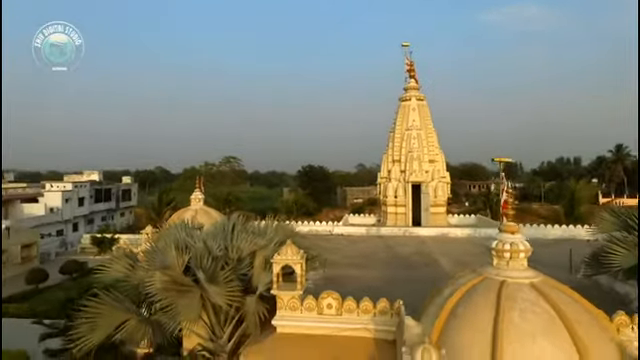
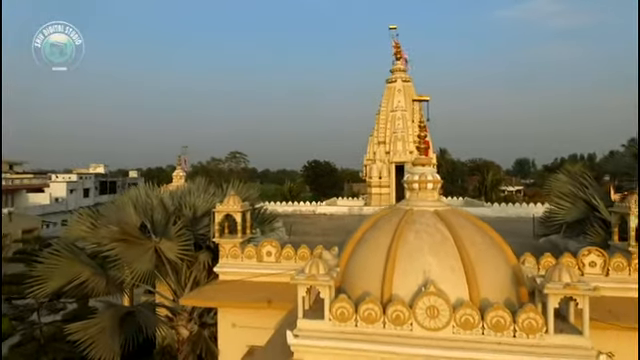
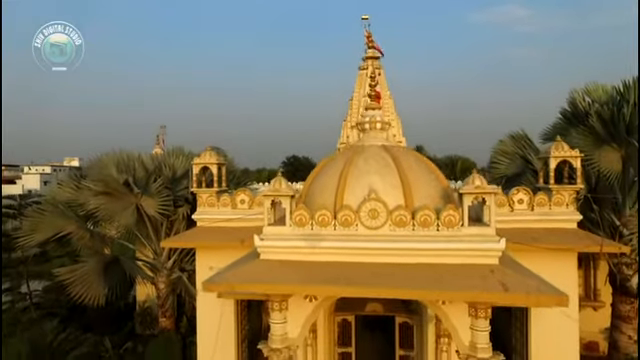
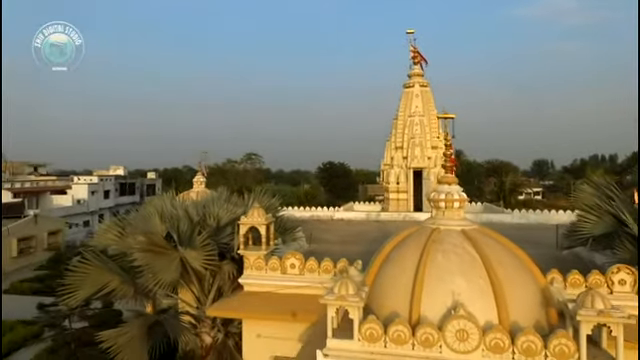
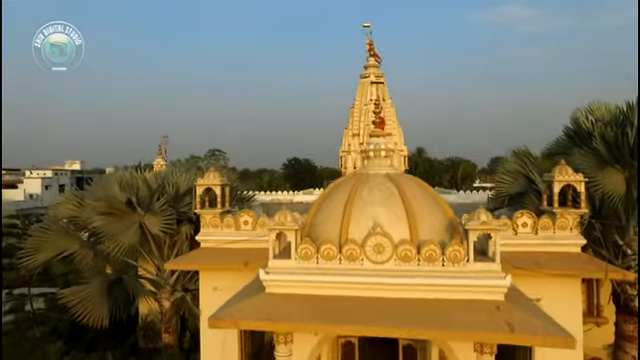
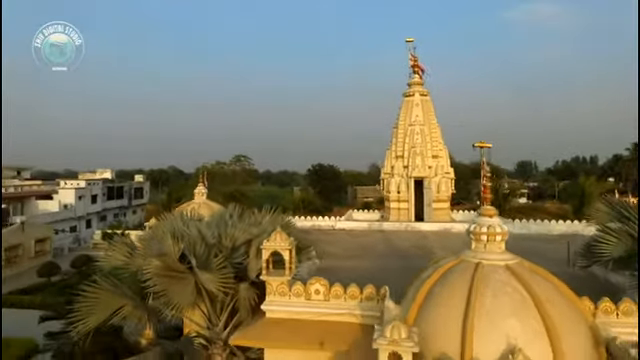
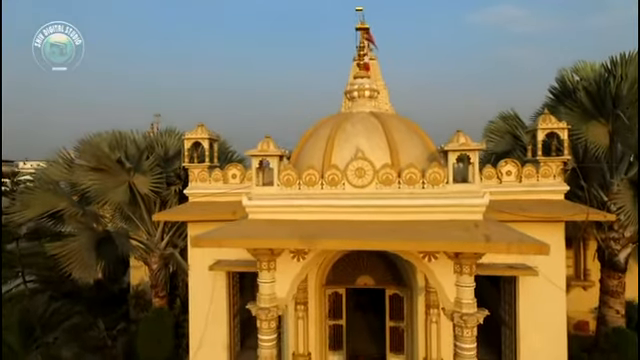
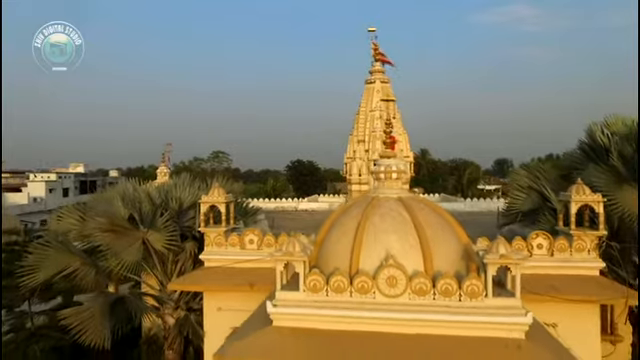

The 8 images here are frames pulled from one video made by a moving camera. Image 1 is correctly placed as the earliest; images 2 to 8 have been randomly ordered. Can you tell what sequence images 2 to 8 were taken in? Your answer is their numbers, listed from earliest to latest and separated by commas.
6, 4, 2, 8, 5, 3, 7
